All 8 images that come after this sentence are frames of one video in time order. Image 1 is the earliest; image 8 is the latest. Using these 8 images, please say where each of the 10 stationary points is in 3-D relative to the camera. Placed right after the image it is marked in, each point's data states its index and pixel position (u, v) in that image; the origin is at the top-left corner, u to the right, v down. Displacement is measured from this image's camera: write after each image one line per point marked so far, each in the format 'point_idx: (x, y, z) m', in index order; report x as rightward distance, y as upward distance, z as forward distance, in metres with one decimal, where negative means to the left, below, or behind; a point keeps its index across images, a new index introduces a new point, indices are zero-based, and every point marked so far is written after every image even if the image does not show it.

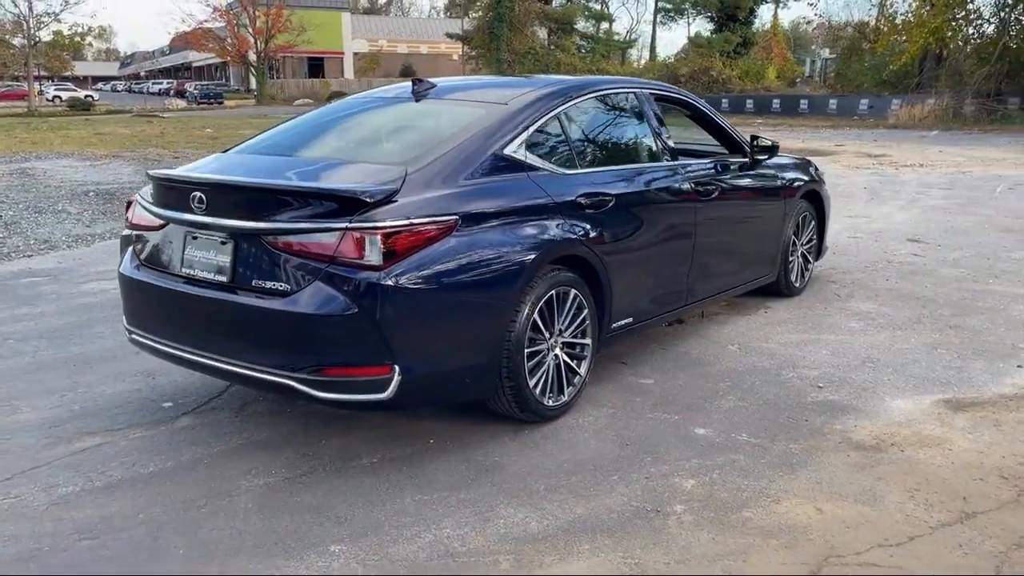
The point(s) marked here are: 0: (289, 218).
0: (-0.9, +0.3, +3.6) m
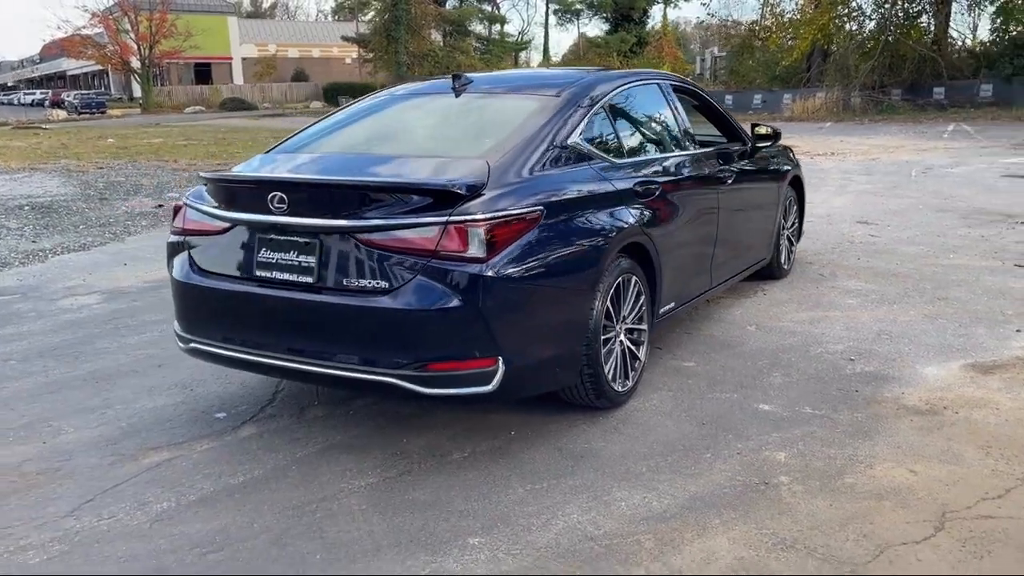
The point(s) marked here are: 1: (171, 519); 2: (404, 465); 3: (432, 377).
0: (-0.5, +0.3, +3.5) m
1: (-1.3, -0.9, +3.3) m
2: (-0.4, -0.7, +3.7) m
3: (-0.3, -0.4, +3.5) m
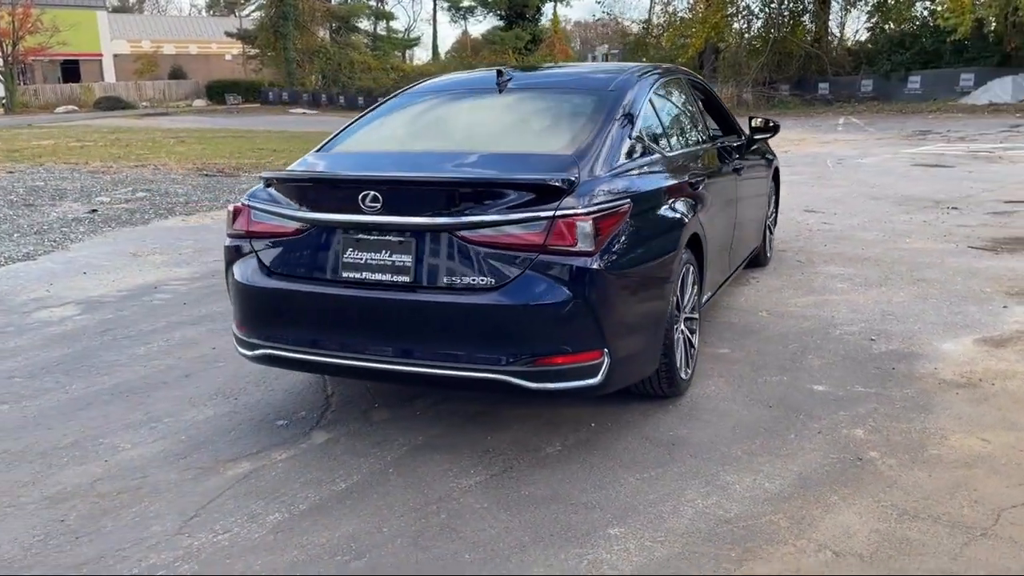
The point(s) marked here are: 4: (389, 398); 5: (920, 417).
0: (-0.1, +0.3, +3.5) m
1: (-0.8, -0.9, +3.2) m
2: (0.0, -0.7, +3.7) m
3: (+0.1, -0.3, +3.5) m
4: (-0.6, -0.6, +4.5) m
5: (+1.9, -0.6, +4.1) m
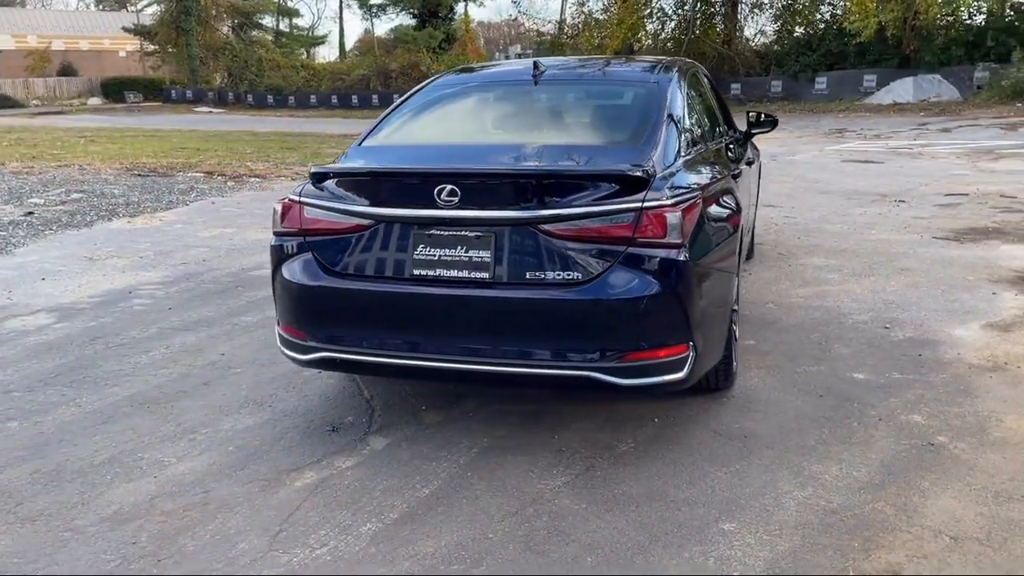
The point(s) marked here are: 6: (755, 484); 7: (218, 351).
0: (+0.2, +0.3, +3.4) m
1: (-0.4, -0.9, +3.0) m
2: (+0.3, -0.7, +3.6) m
3: (+0.5, -0.3, +3.4) m
4: (-0.4, -0.5, +4.3) m
5: (+2.2, -0.5, +4.2) m
6: (+0.9, -0.7, +3.3) m
7: (-1.7, -0.4, +5.2) m
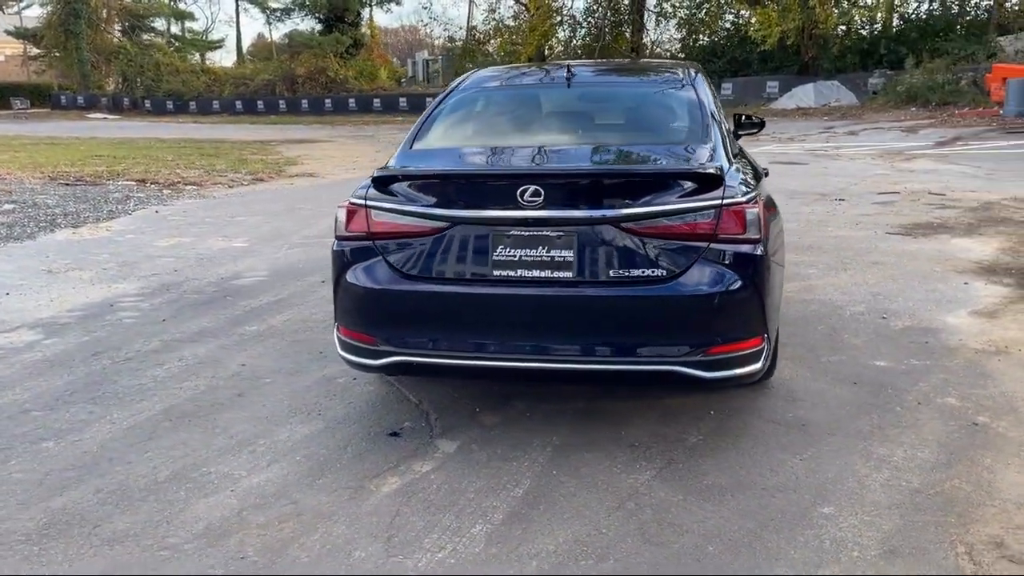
0: (+0.6, +0.3, +3.5) m
1: (0.0, -0.9, +3.0) m
2: (+0.6, -0.7, +3.7) m
3: (+0.8, -0.3, +3.5) m
4: (-0.1, -0.6, +4.3) m
5: (+2.4, -0.5, +4.4) m
6: (+1.3, -0.7, +3.5) m
7: (-1.6, -0.4, +5.1) m
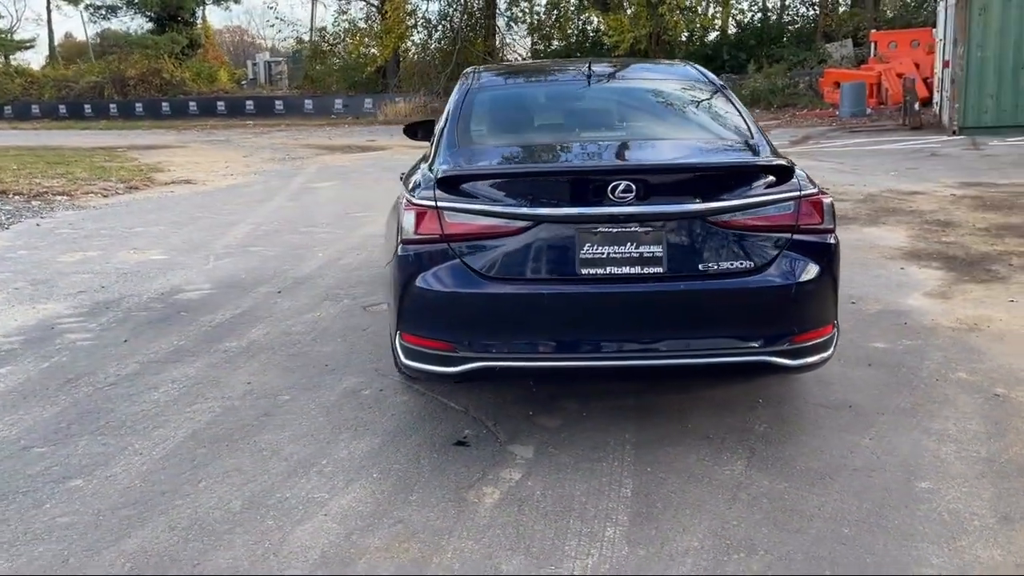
0: (+0.9, +0.4, +3.5) m
1: (+0.5, -0.9, +3.0) m
2: (+1.0, -0.7, +3.7) m
3: (+1.1, -0.3, +3.6) m
4: (+0.1, -0.6, +4.2) m
5: (+2.6, -0.4, +4.8) m
6: (+1.6, -0.7, +3.7) m
7: (-1.5, -0.5, +4.7) m
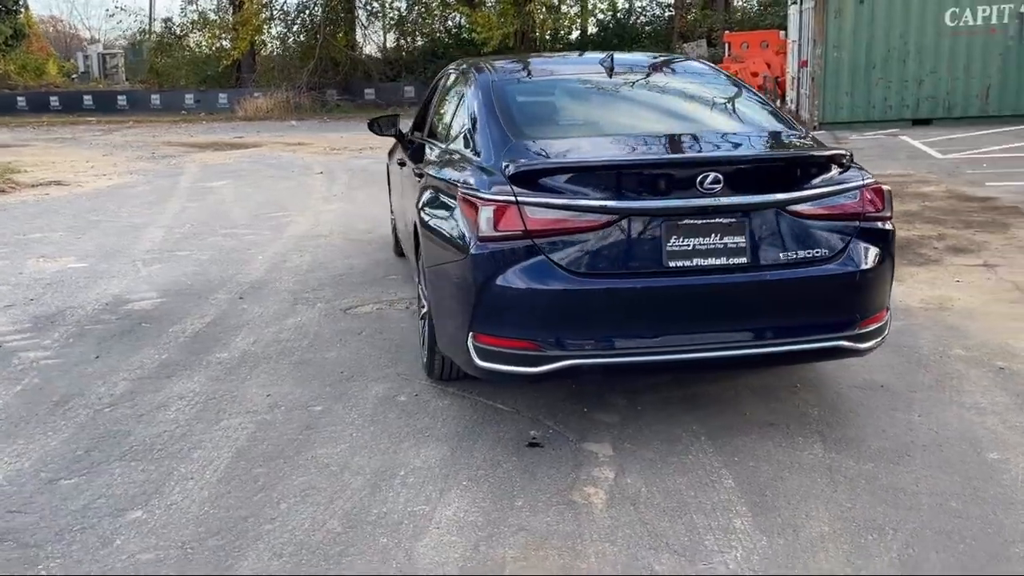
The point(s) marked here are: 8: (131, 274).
0: (+1.2, +0.4, +3.6) m
1: (+0.9, -0.8, +3.0) m
2: (+1.3, -0.6, +3.8) m
3: (+1.5, -0.2, +3.8) m
4: (+0.3, -0.5, +4.2) m
5: (+2.7, -0.3, +5.2) m
6: (+1.9, -0.6, +3.9) m
7: (-1.3, -0.5, +4.4) m
8: (-3.1, +0.1, +7.2) m
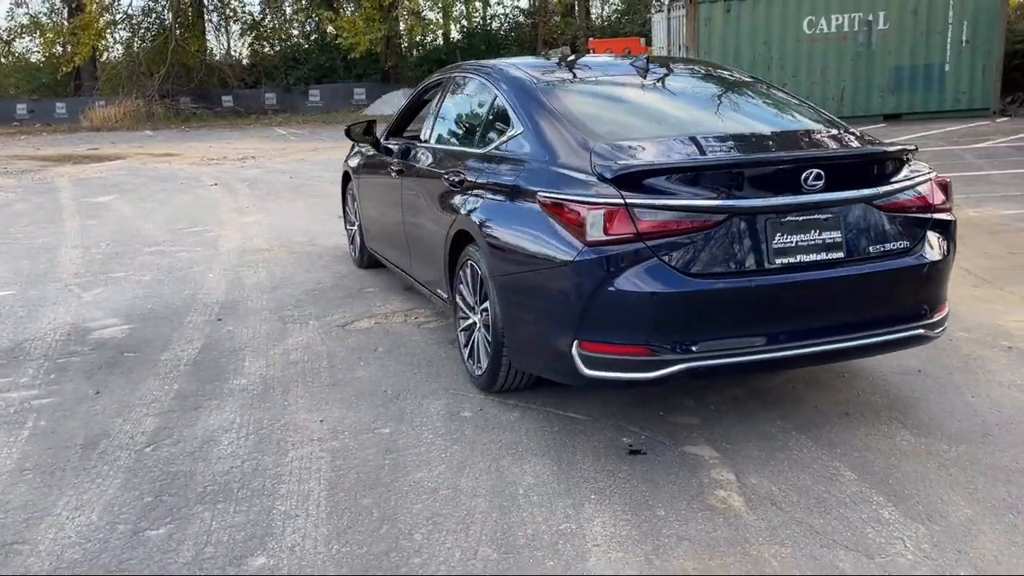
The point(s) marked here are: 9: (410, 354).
0: (+1.6, +0.4, +3.8) m
1: (+1.5, -0.8, +3.1) m
2: (+1.7, -0.6, +4.0) m
3: (+1.8, -0.2, +3.9) m
4: (+0.7, -0.6, +4.2) m
5: (+2.8, -0.2, +5.5) m
6: (+2.3, -0.5, +4.1) m
7: (-0.9, -0.6, +4.1) m
8: (-3.3, -0.1, +6.6) m
9: (-0.6, -0.4, +5.0) m
